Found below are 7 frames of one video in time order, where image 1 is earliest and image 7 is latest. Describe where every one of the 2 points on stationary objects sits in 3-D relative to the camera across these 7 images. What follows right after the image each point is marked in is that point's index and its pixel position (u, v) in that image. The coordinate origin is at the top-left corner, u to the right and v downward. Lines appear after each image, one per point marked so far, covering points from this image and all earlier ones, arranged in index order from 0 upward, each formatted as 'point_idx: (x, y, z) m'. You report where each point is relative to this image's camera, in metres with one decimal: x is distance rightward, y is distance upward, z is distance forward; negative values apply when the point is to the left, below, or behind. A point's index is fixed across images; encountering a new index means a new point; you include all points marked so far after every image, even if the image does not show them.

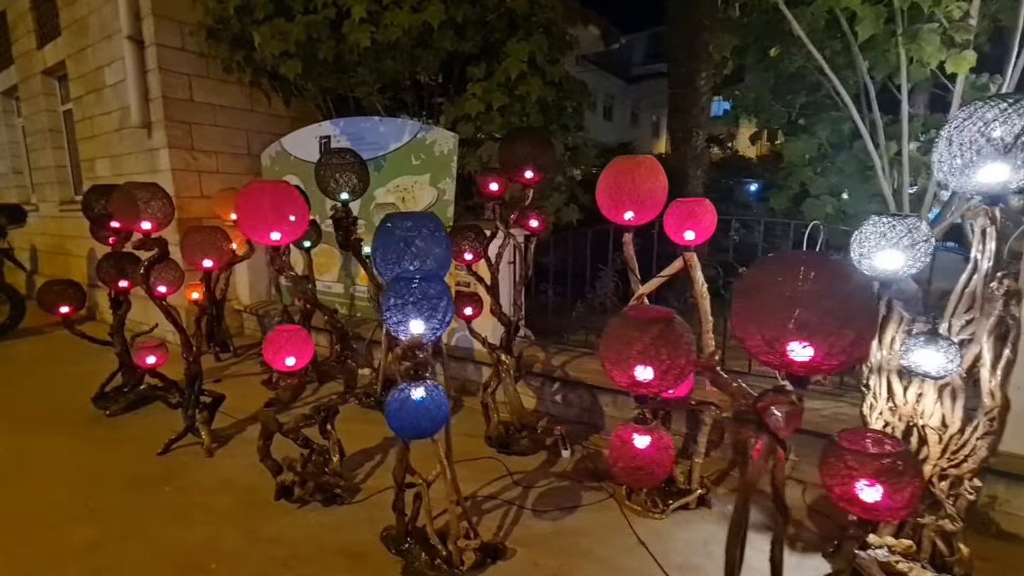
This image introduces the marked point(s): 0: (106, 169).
0: (-5.6, +1.6, +6.8) m
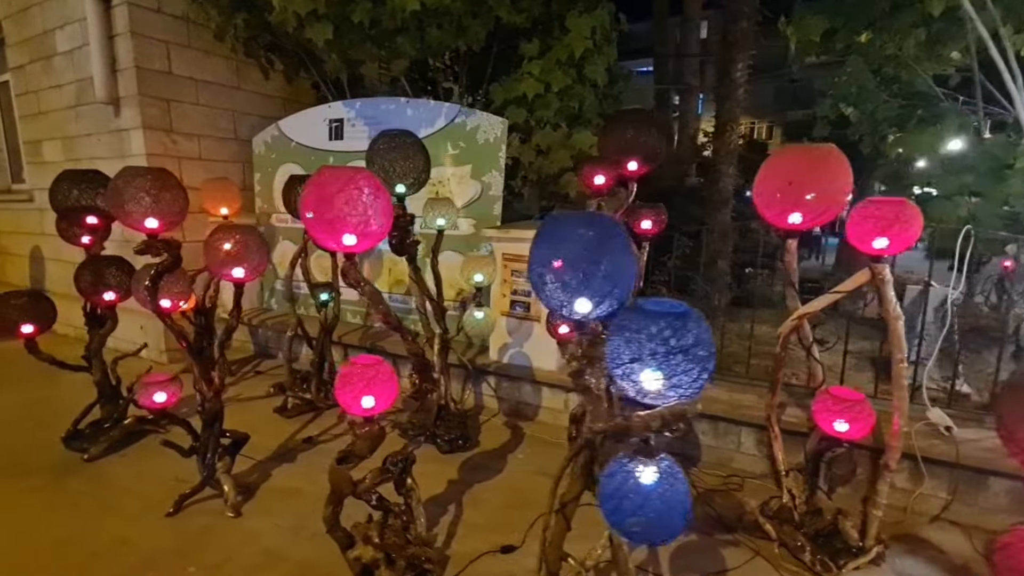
0: (-5.3, +1.6, +5.7) m
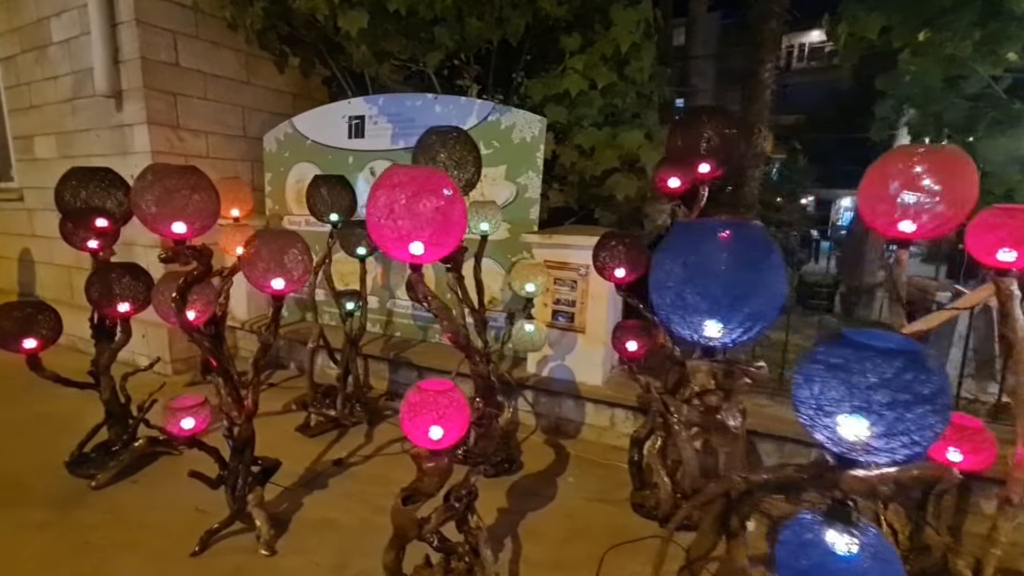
0: (-5.1, +1.5, +5.4) m
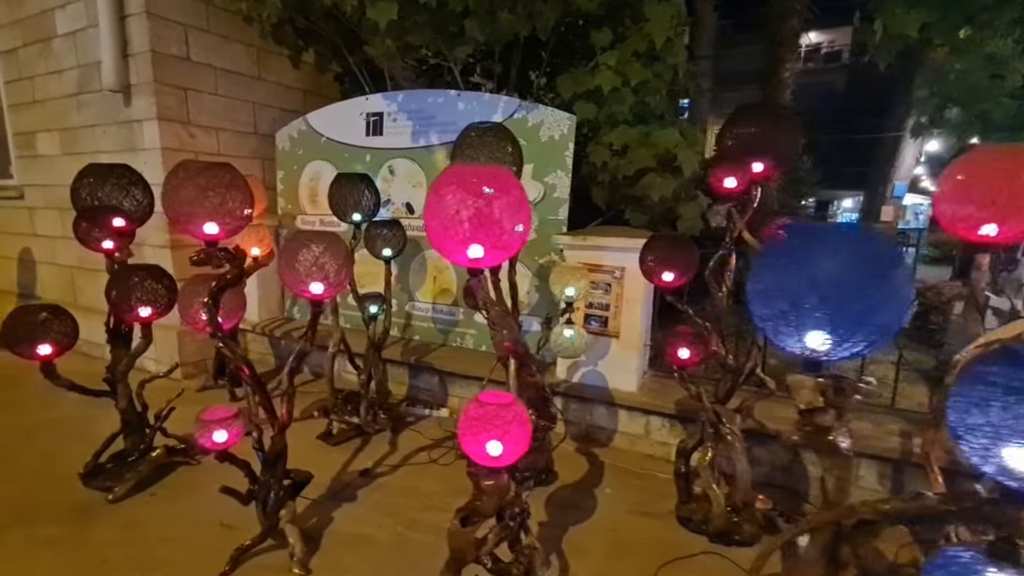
0: (-4.9, +1.5, +5.2) m
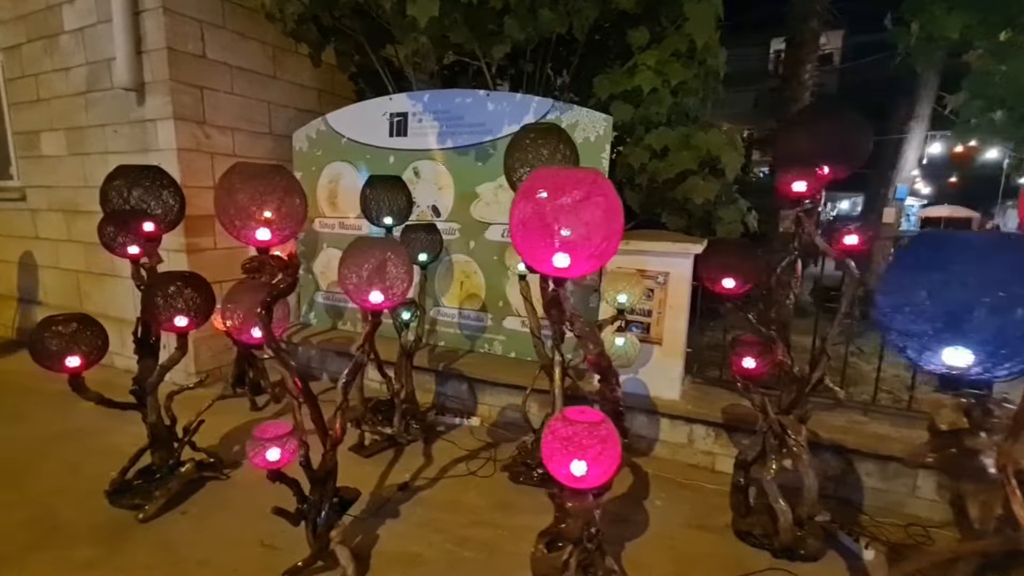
0: (-4.6, +1.4, +5.0) m
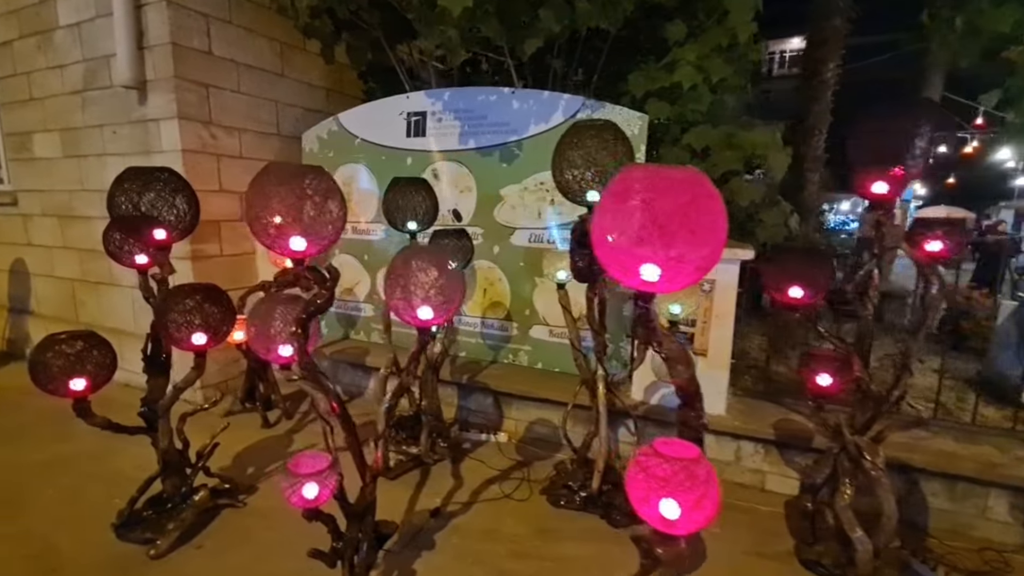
0: (-4.5, +1.3, +4.8) m
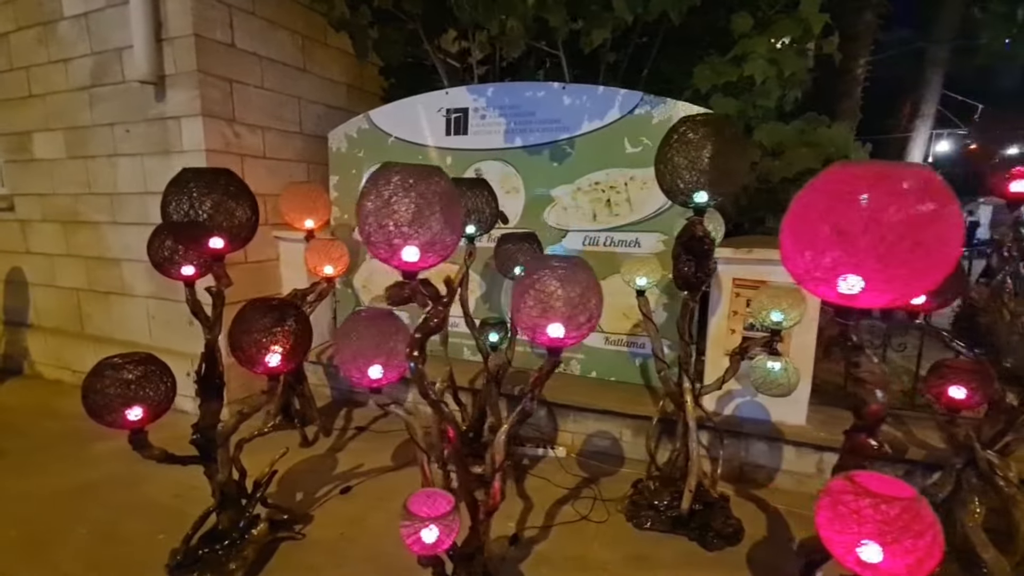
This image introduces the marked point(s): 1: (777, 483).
0: (-4.1, +1.2, +4.4) m
1: (+1.6, -1.2, +3.0) m
